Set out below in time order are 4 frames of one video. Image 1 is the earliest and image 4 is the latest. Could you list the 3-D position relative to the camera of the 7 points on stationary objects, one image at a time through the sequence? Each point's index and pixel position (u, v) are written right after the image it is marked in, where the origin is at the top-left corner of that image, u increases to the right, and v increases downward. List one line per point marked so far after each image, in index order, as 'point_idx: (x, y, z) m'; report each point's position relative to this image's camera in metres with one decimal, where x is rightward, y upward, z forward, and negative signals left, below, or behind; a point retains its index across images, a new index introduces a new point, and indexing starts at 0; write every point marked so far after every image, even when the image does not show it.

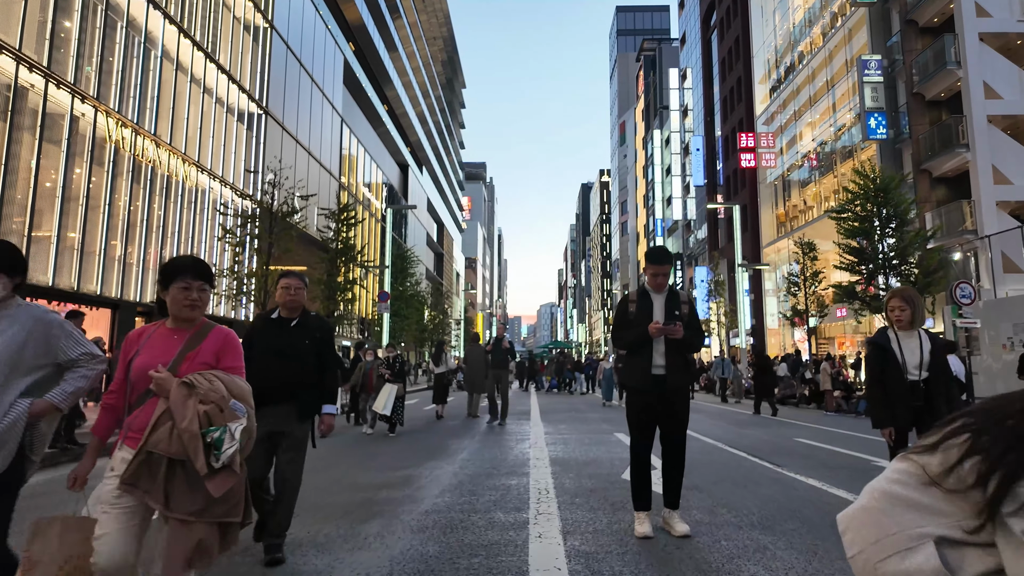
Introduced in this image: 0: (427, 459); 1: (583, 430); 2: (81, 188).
0: (-0.9, -1.9, +7.2) m
1: (+1.1, -2.2, +10.3) m
2: (-11.9, +2.7, +18.4) m
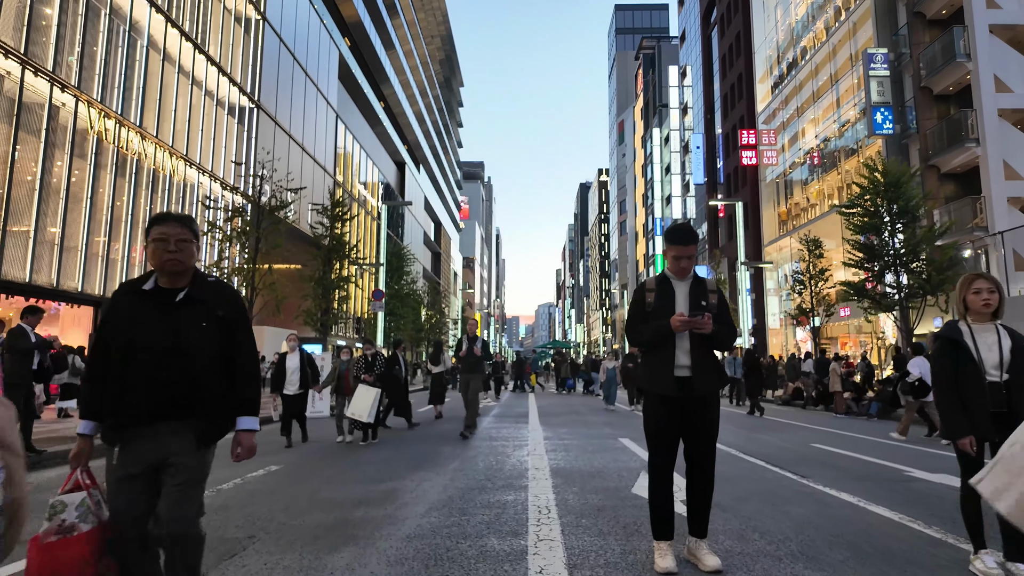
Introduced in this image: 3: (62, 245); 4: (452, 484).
0: (-0.9, -1.8, +6.5) m
1: (+1.1, -2.1, +9.7) m
2: (-12.0, +2.8, +17.7) m
3: (-12.0, +1.1, +17.7) m
4: (-0.5, -1.7, +5.8) m
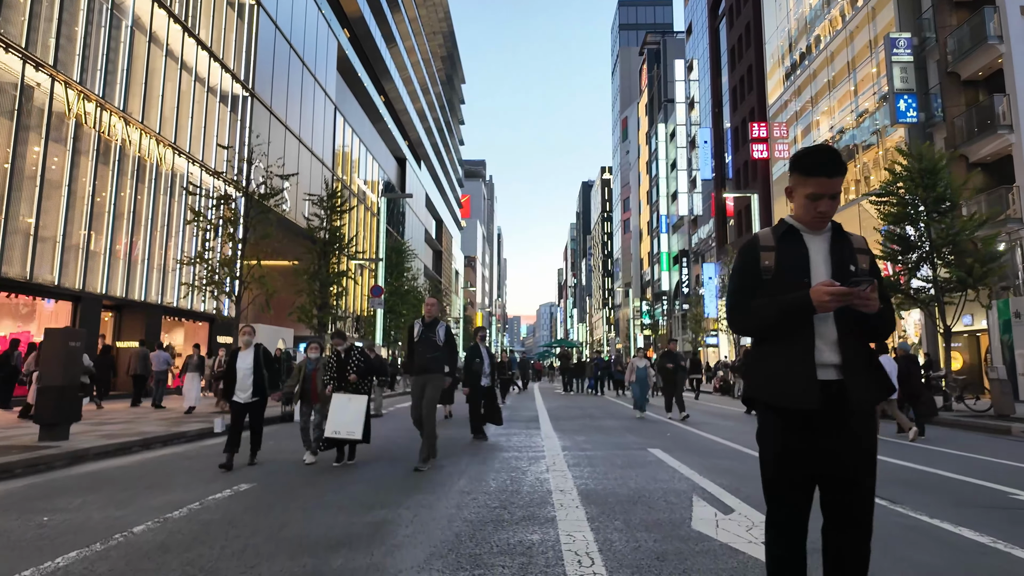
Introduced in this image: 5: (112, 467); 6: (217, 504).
0: (-0.8, -1.6, +5.3) m
1: (+1.2, -2.0, +8.5) m
2: (-11.8, +3.0, +16.5) m
3: (-11.8, +1.3, +16.5) m
4: (-0.4, -1.6, +4.6) m
5: (-4.5, -2.0, +7.5) m
6: (-2.3, -1.7, +5.1) m
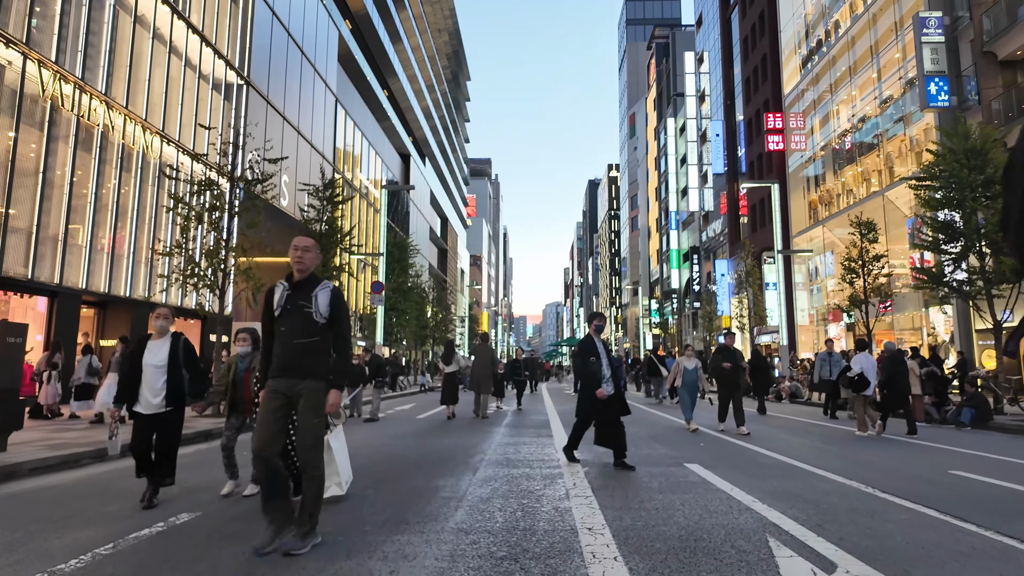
0: (-0.7, -1.5, +4.1) m
1: (+1.3, -1.8, +7.2) m
2: (-11.6, +3.1, +15.3) m
3: (-11.7, +1.4, +15.4) m
4: (-0.3, -1.4, +3.3) m
5: (-4.4, -1.9, +6.3) m
6: (-2.2, -1.5, +3.9) m
